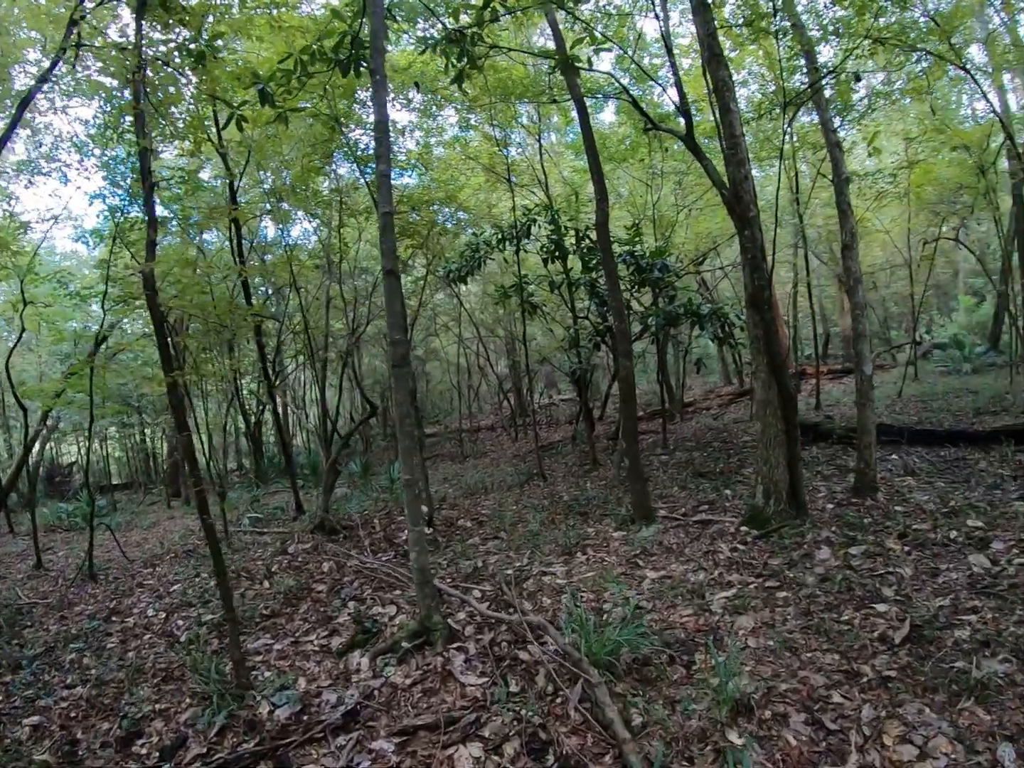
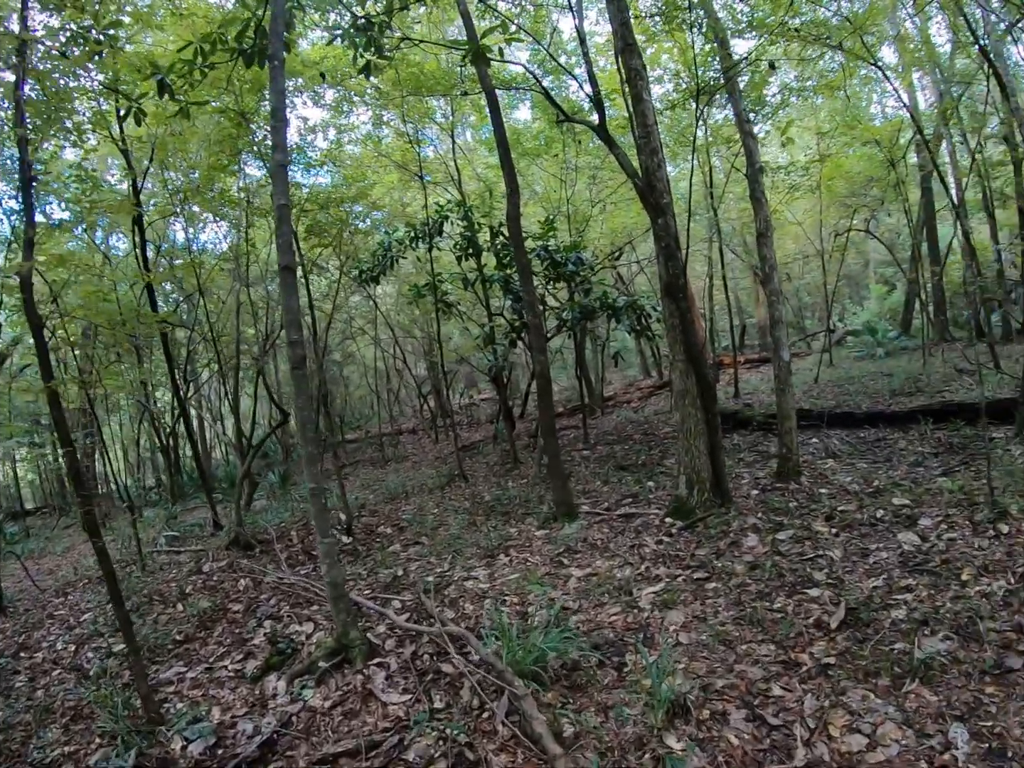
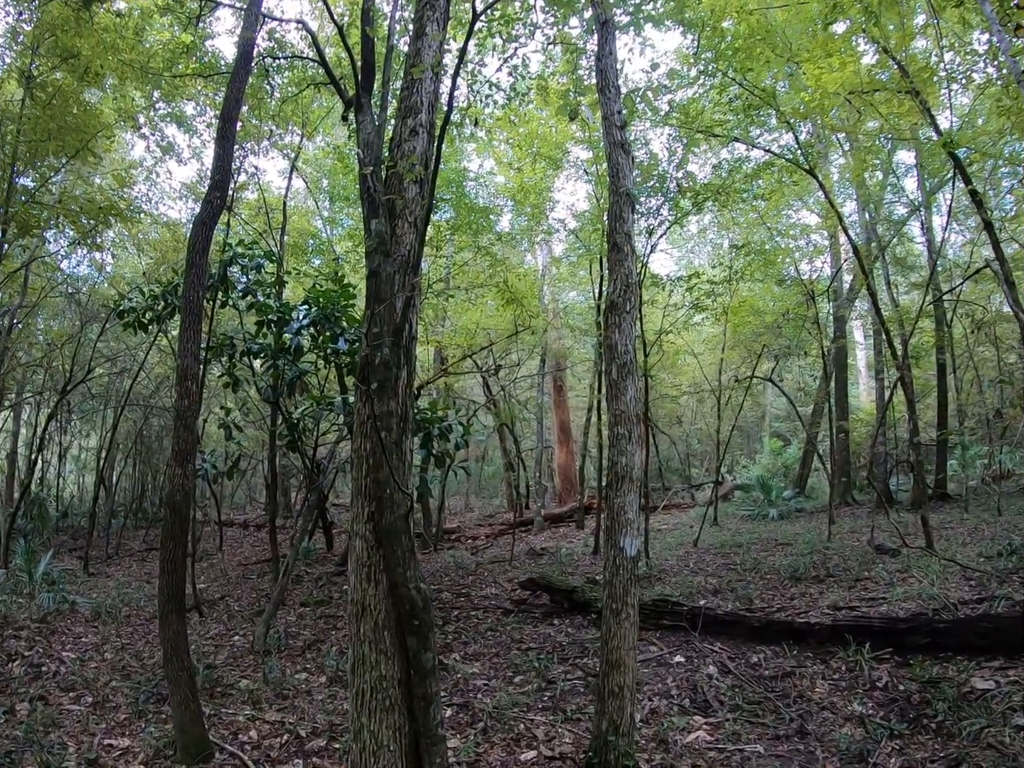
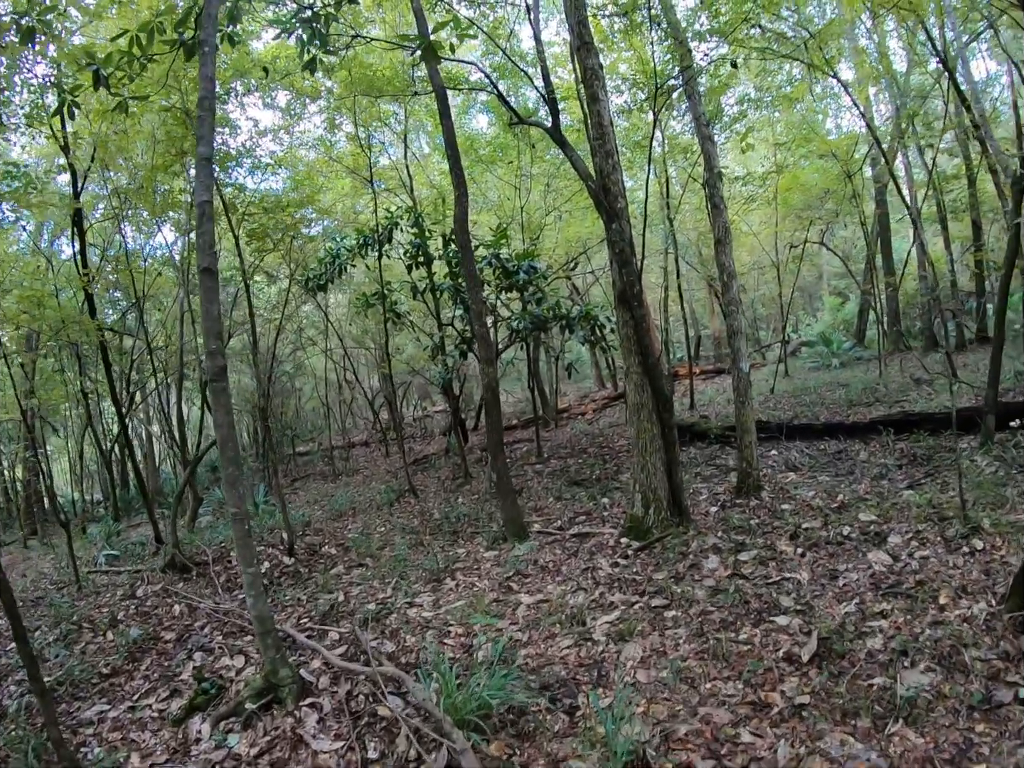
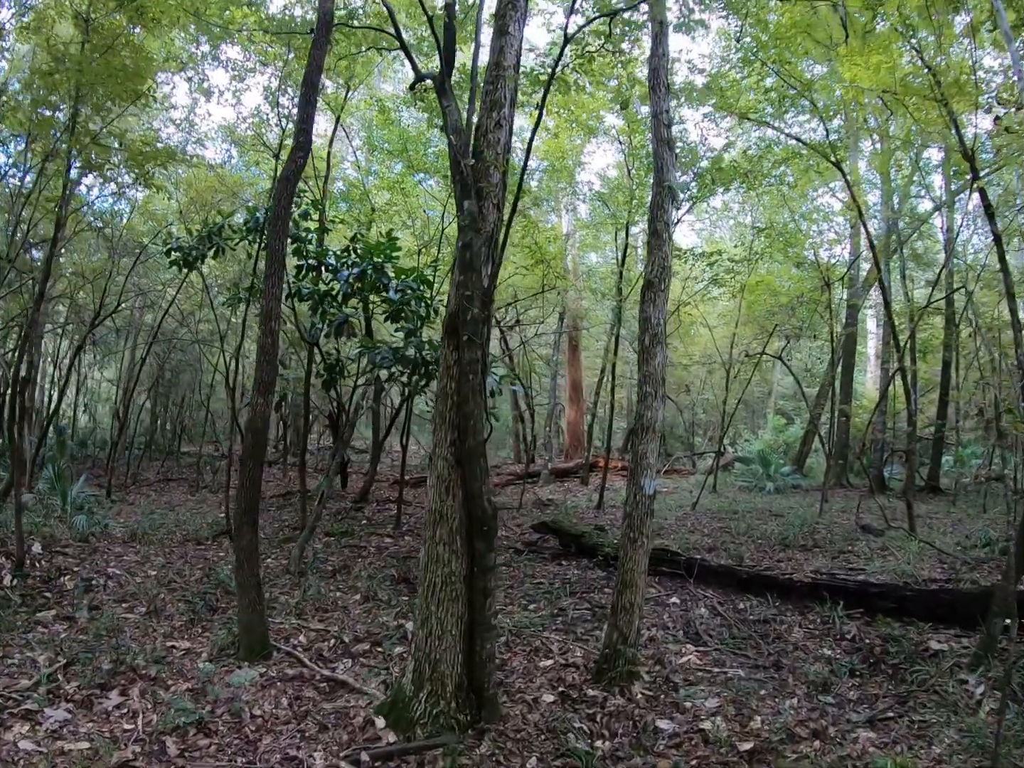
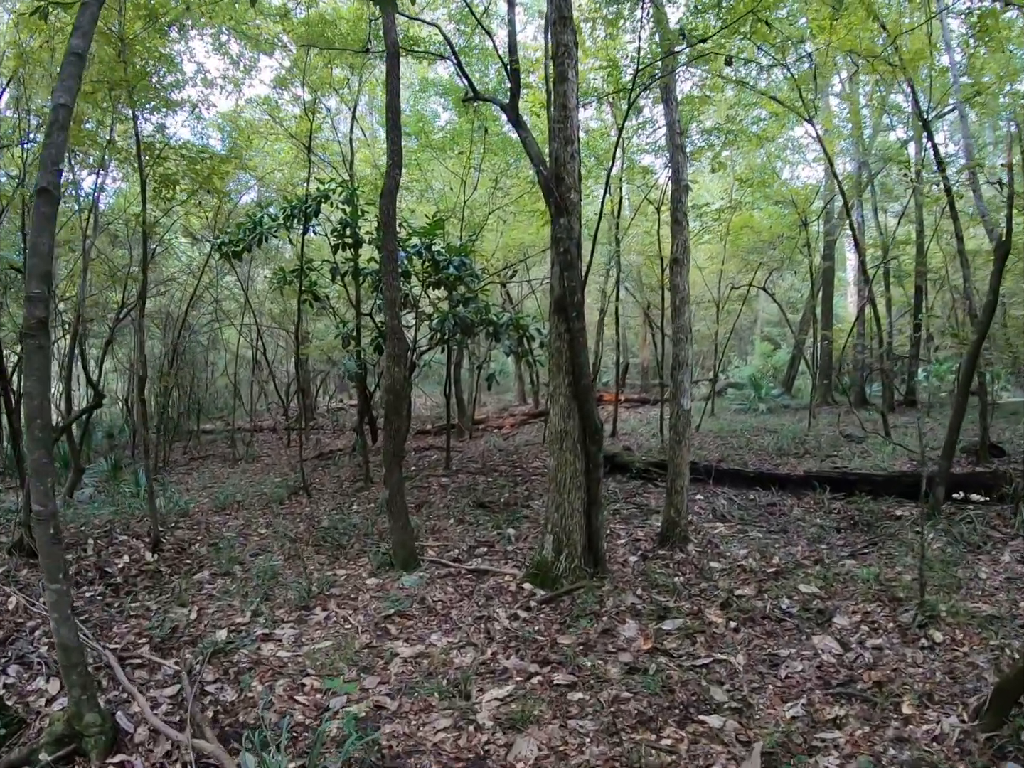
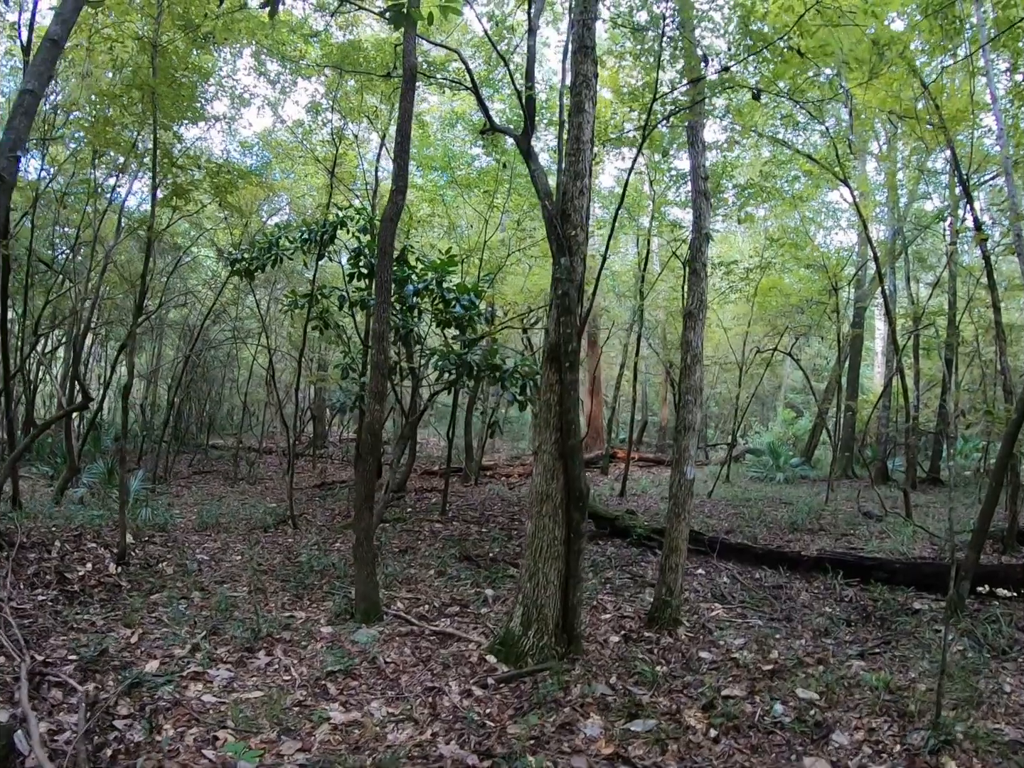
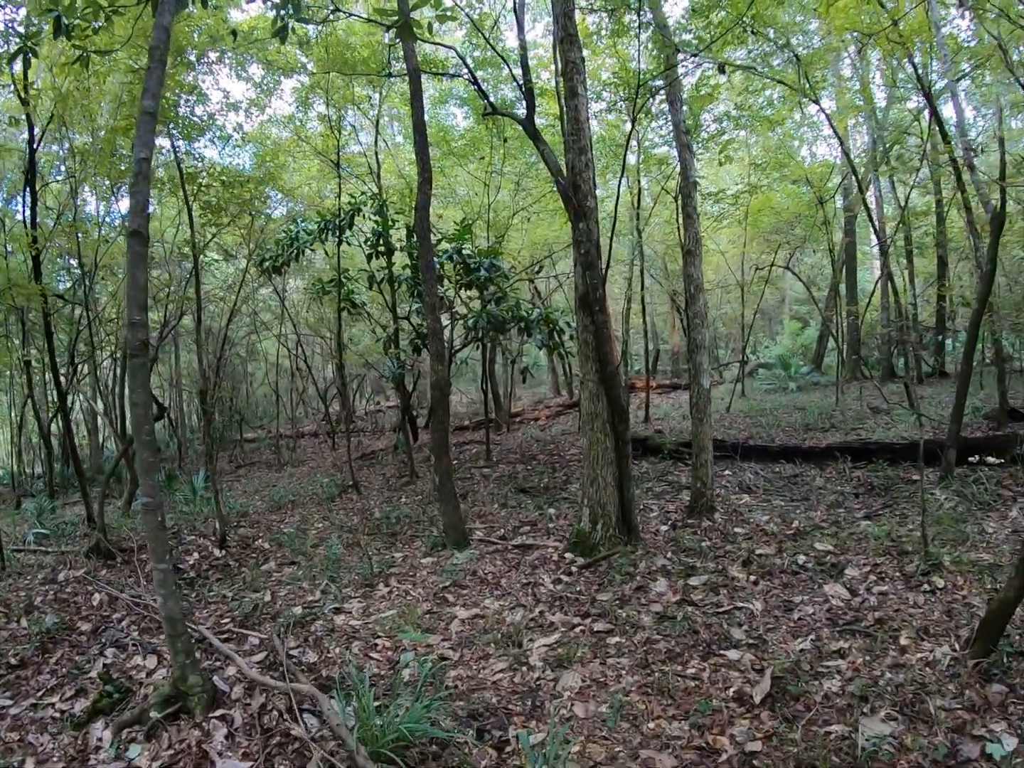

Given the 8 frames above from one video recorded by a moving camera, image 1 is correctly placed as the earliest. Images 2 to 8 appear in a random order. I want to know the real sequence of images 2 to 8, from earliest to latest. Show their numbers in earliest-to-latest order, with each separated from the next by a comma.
2, 4, 8, 6, 7, 5, 3
